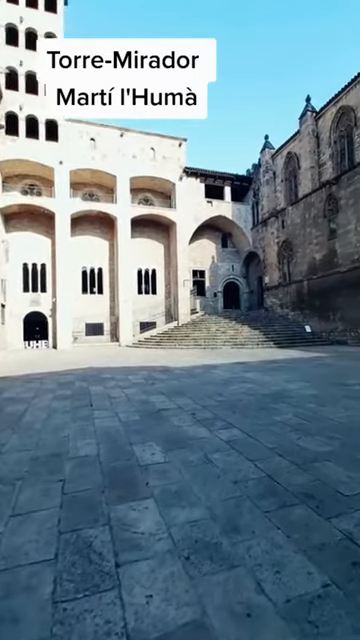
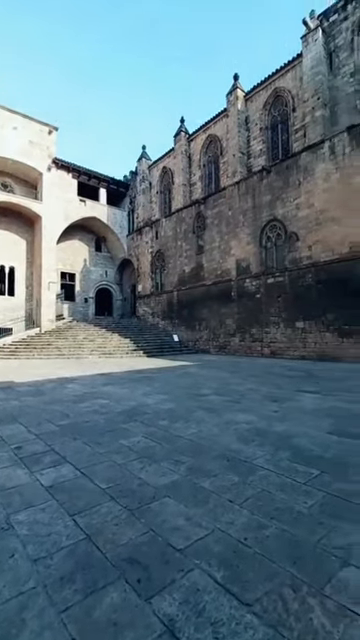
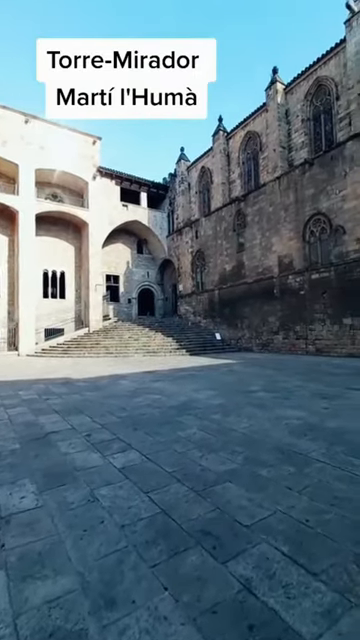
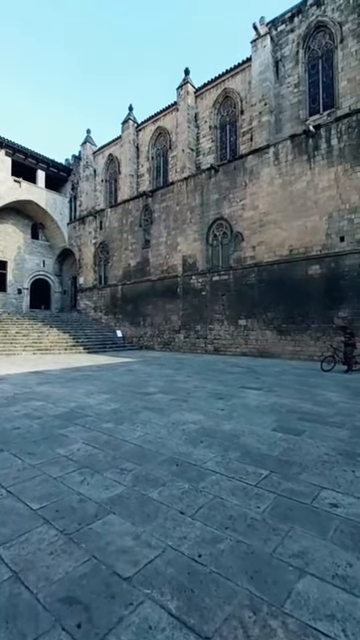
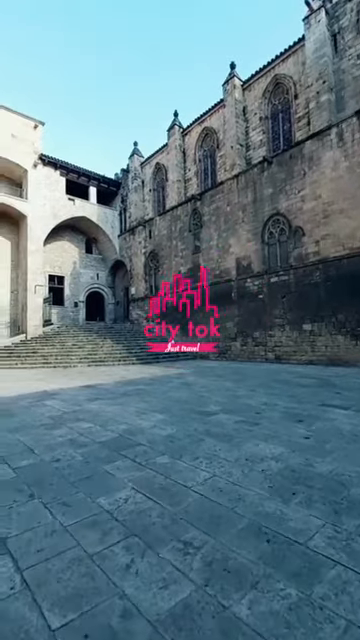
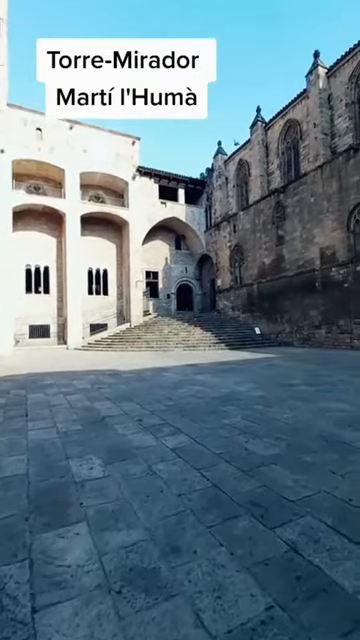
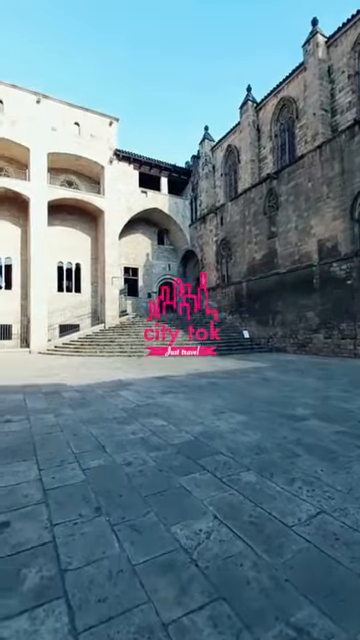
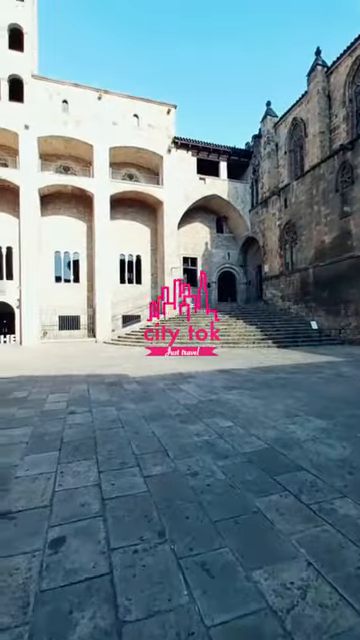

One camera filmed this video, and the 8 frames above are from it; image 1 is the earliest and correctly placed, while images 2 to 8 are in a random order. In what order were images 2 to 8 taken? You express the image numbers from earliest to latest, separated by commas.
6, 3, 2, 4, 5, 7, 8
